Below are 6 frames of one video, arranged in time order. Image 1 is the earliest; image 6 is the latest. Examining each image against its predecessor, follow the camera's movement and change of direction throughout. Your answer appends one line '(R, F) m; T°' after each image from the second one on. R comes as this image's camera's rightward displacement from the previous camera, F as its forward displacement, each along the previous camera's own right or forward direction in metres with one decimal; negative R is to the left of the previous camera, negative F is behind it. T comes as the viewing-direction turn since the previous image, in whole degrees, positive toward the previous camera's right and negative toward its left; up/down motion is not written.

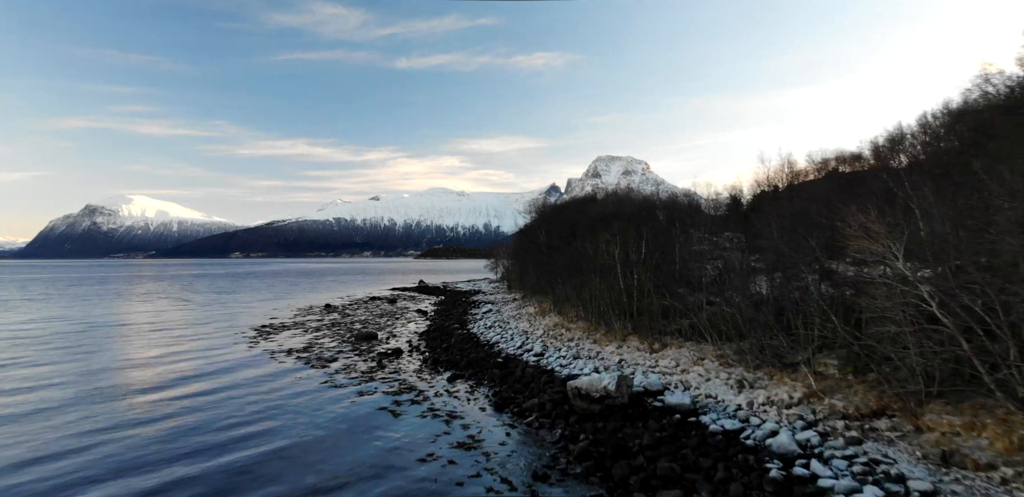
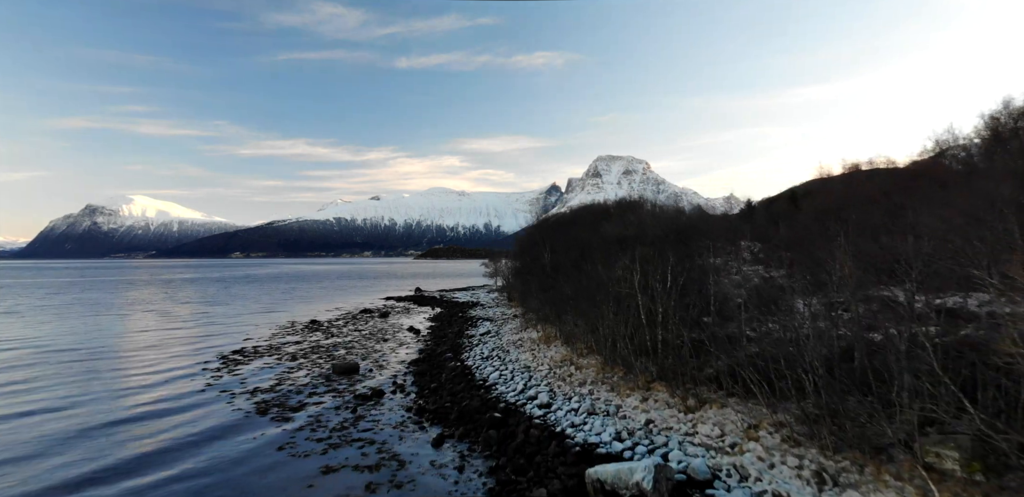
(0.0, +1.9) m; 0°
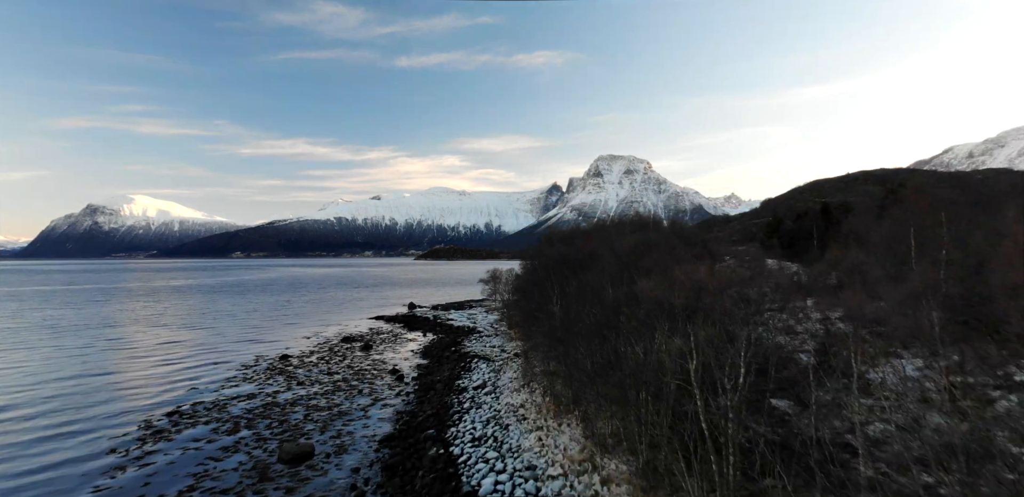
(0.0, +3.1) m; 0°
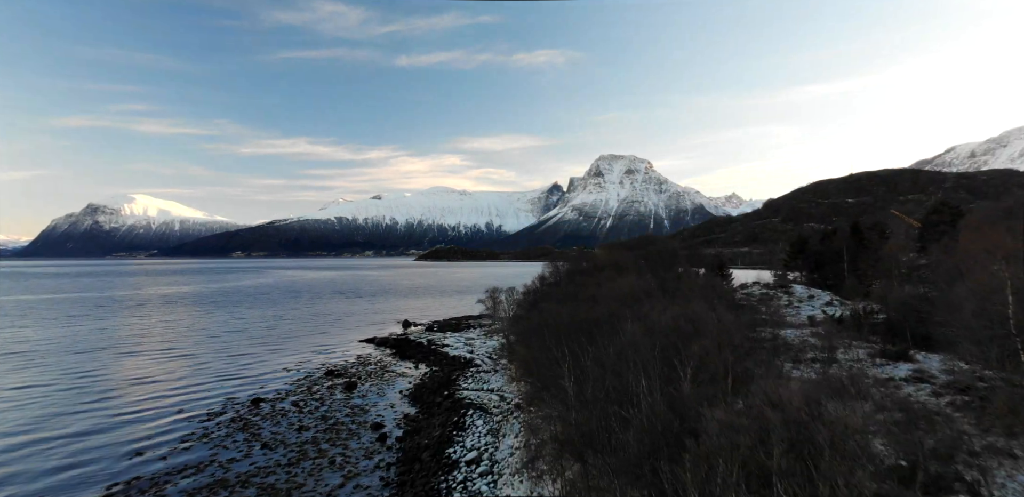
(0.0, +2.4) m; 0°
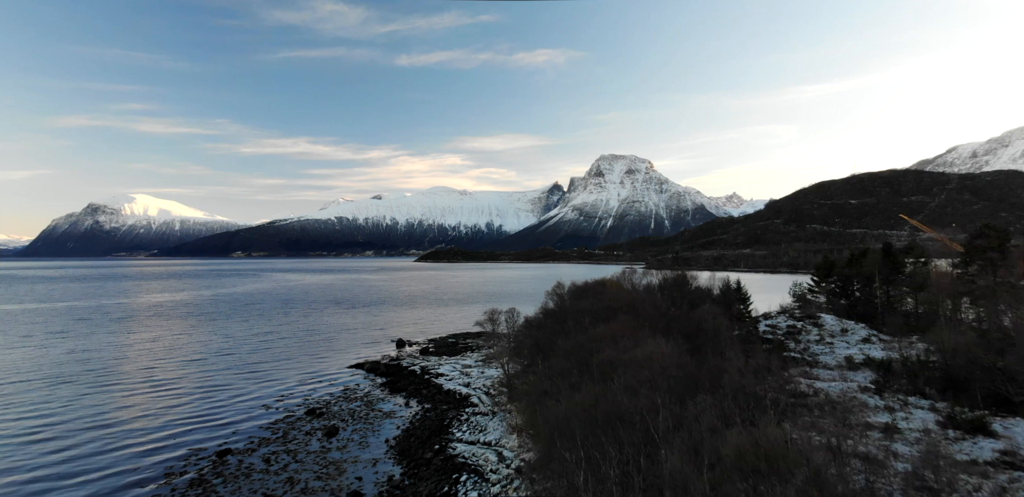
(0.0, +2.2) m; 0°
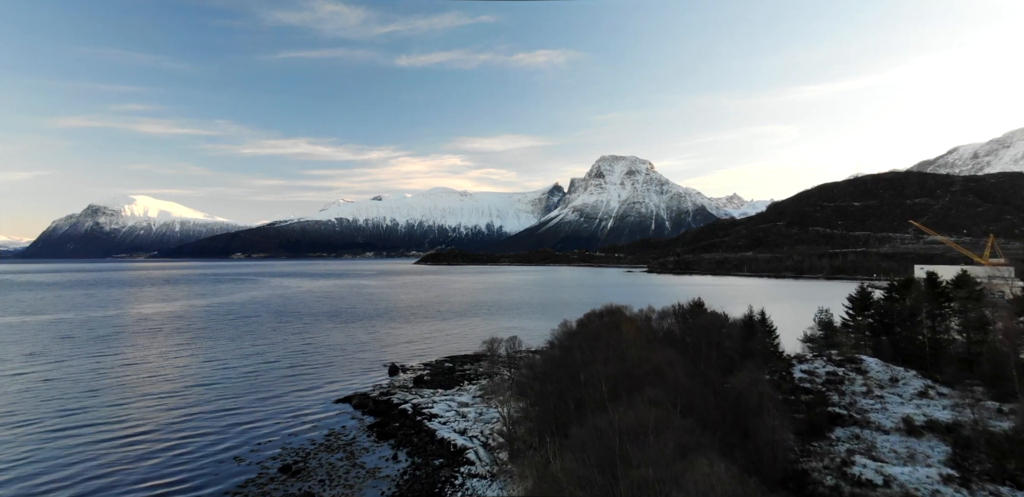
(-0.1, +2.5) m; 0°
